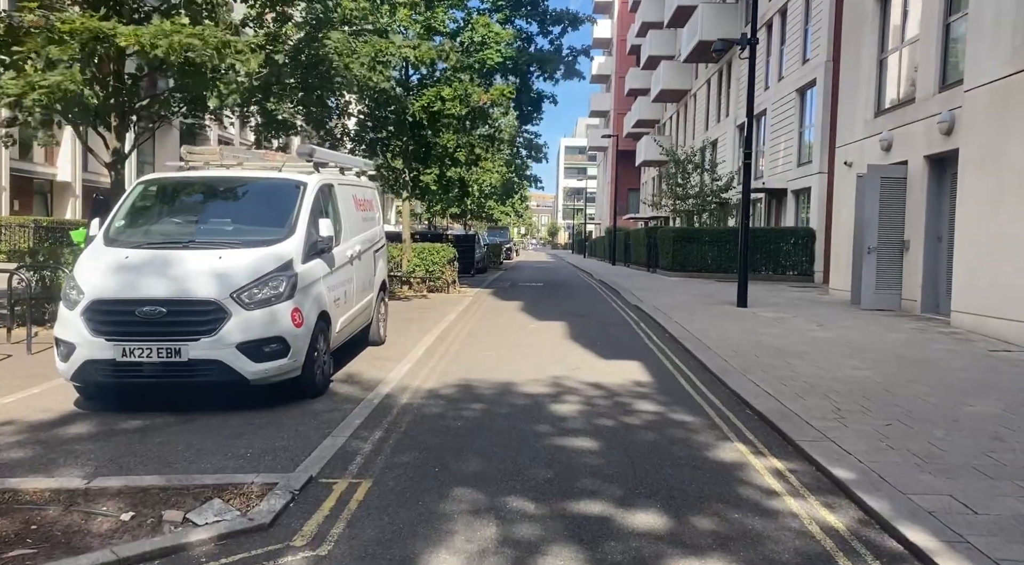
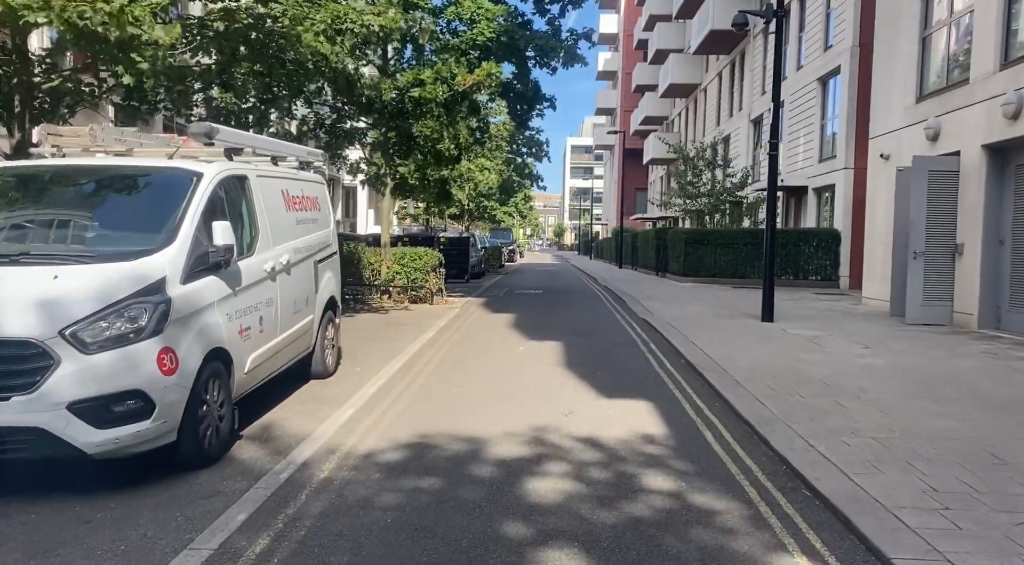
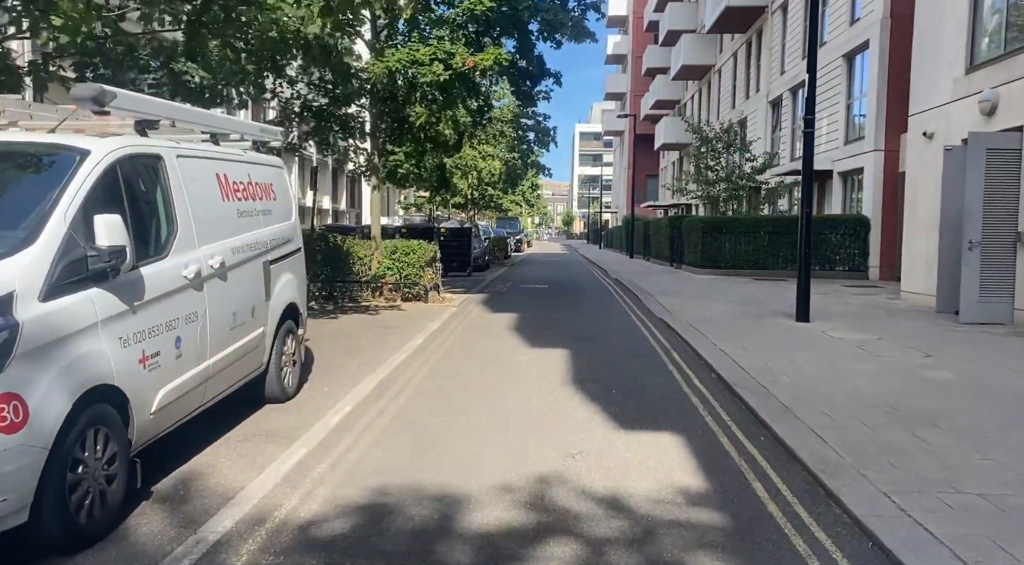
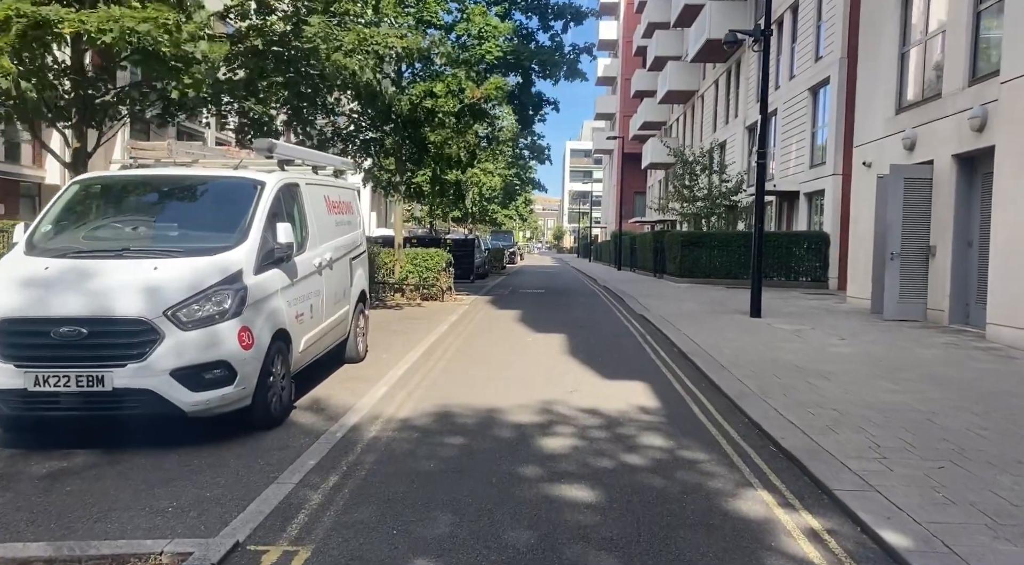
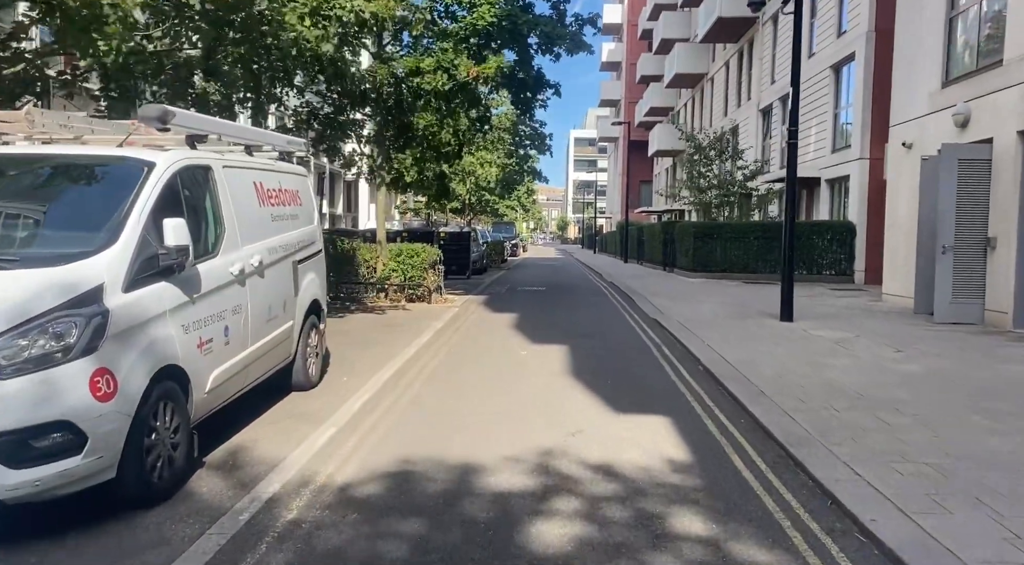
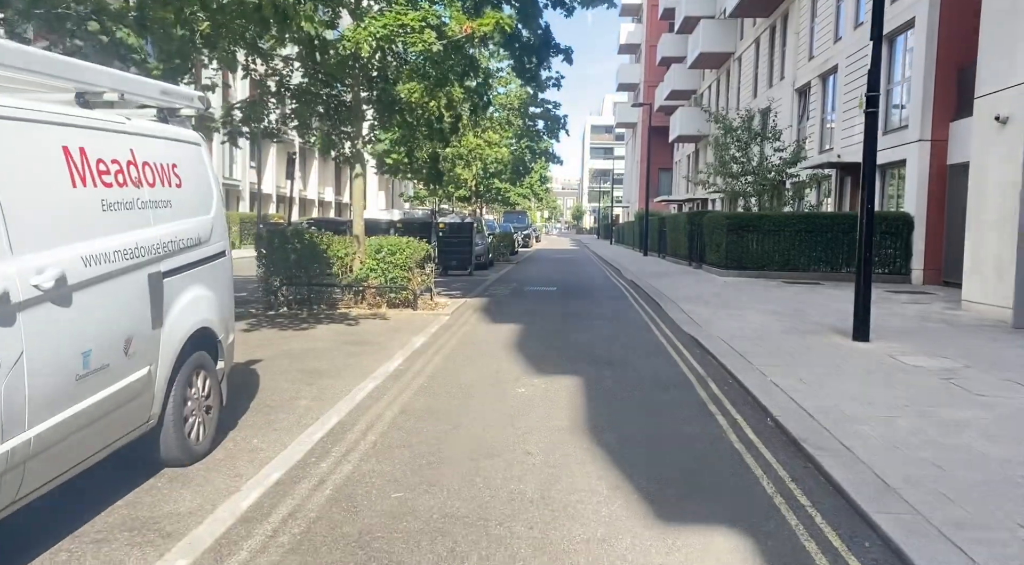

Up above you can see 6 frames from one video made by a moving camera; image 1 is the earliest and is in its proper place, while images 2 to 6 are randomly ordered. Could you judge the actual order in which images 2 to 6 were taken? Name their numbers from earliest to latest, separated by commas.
4, 2, 5, 3, 6
